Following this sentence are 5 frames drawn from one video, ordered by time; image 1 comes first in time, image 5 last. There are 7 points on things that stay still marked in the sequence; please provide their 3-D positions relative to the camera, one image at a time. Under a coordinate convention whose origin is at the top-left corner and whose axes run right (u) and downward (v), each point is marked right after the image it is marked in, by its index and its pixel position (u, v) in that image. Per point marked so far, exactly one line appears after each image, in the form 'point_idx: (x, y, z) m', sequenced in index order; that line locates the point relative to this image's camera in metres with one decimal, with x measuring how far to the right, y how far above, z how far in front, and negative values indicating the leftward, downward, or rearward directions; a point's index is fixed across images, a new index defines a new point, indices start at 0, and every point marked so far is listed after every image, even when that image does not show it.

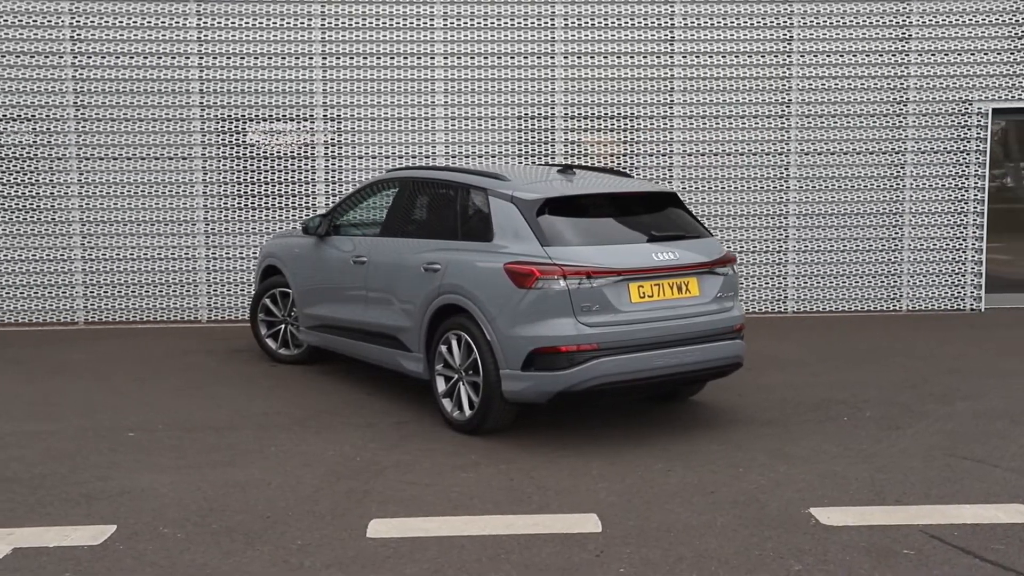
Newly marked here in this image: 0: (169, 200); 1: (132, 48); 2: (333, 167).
0: (-3.8, +1.0, +11.1) m
1: (-4.1, +2.6, +10.8) m
2: (-2.0, +1.4, +11.3) m
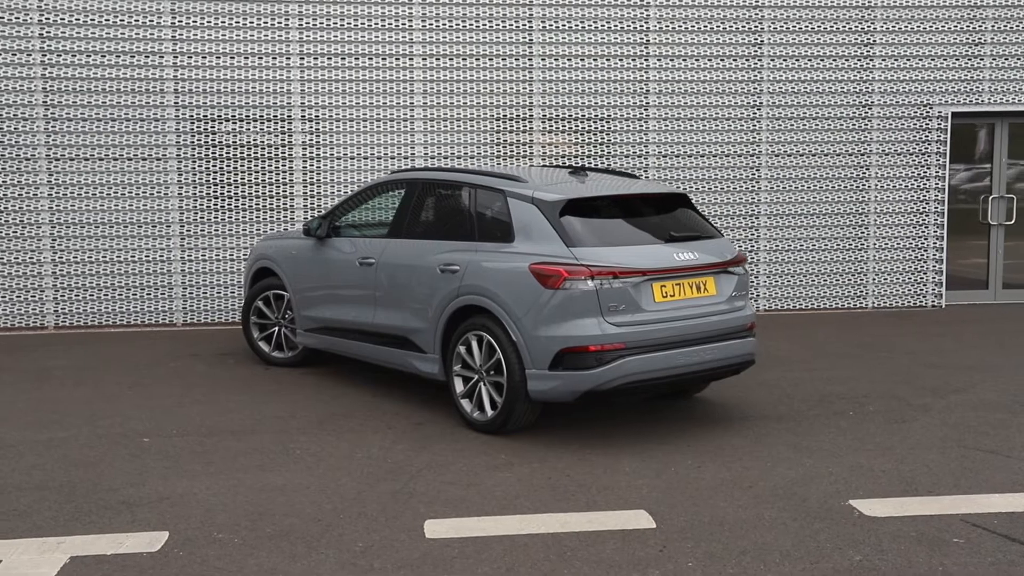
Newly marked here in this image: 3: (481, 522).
0: (-4.0, +0.9, +10.8) m
1: (-4.3, +2.5, +10.5) m
2: (-2.2, +1.3, +11.2) m
3: (-0.1, -1.0, +4.4) m
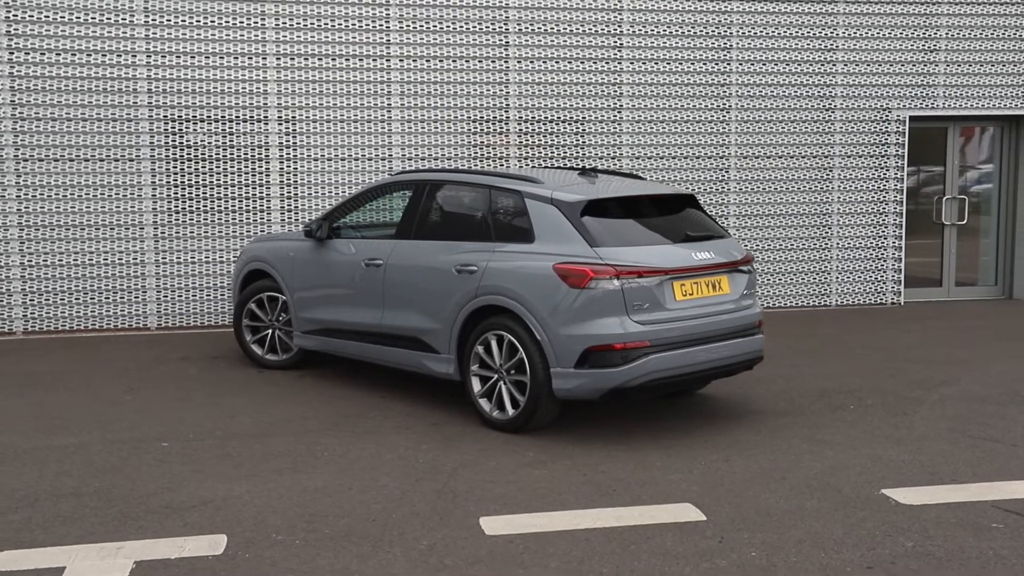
0: (-4.2, +0.9, +10.6) m
1: (-4.5, +2.5, +10.3) m
2: (-2.5, +1.3, +11.1) m
3: (+0.1, -1.0, +4.5) m
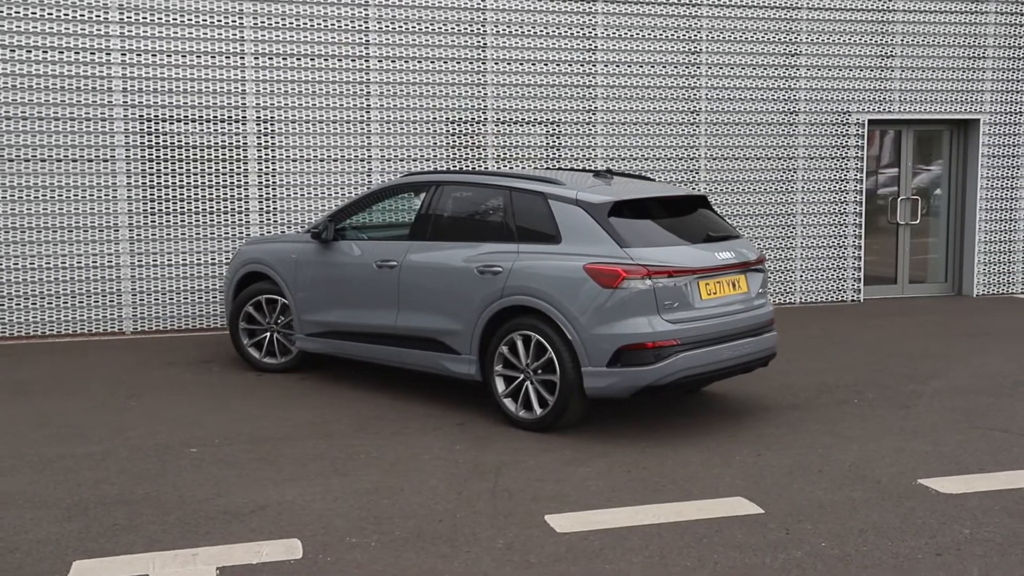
0: (-4.4, +0.9, +10.4) m
1: (-4.6, +2.5, +10.0) m
2: (-2.7, +1.3, +10.9) m
3: (+0.4, -1.0, +4.5) m
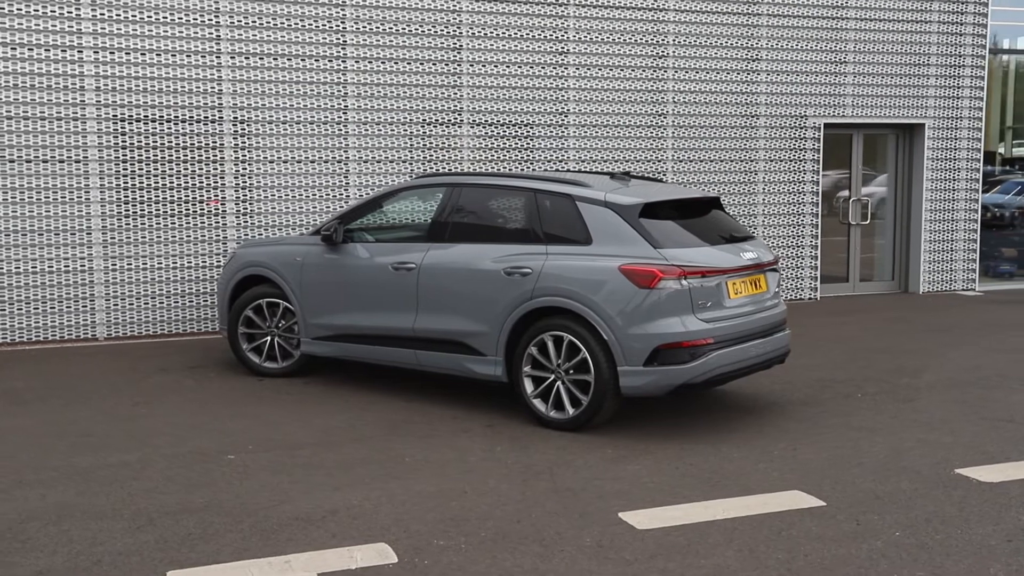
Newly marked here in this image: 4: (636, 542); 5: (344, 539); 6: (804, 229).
0: (-4.5, +0.8, +10.0) m
1: (-4.8, +2.4, +9.7) m
2: (-2.9, +1.3, +10.8) m
3: (+0.7, -1.0, +4.6) m
4: (+0.5, -1.1, +4.2) m
5: (-0.7, -1.1, +4.3) m
6: (+3.9, +0.8, +13.2) m
